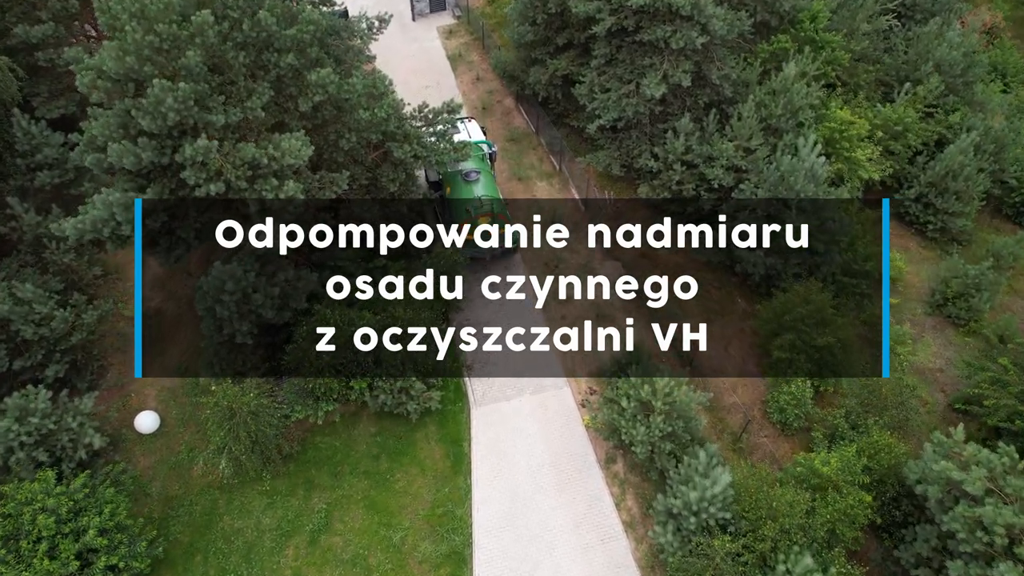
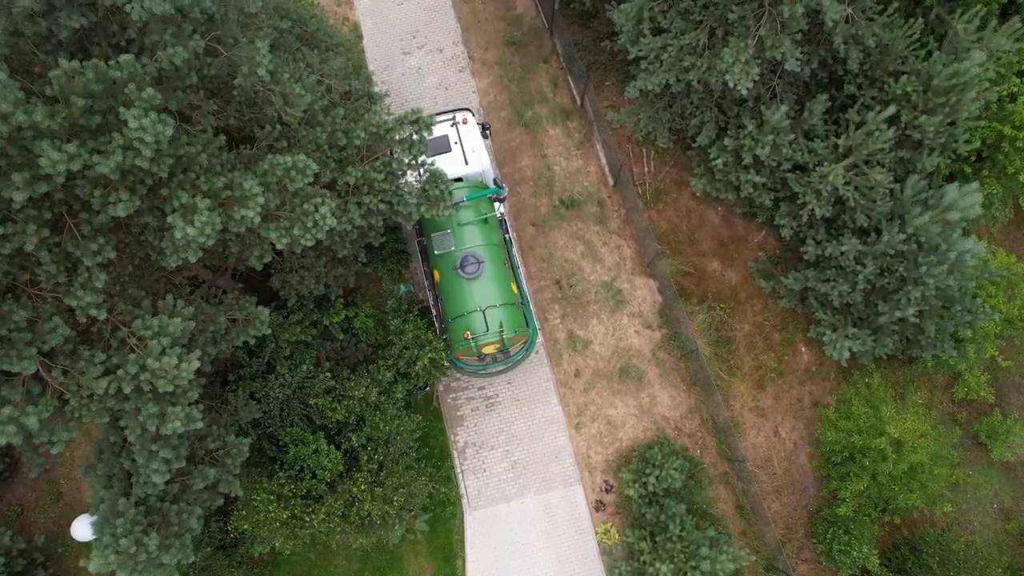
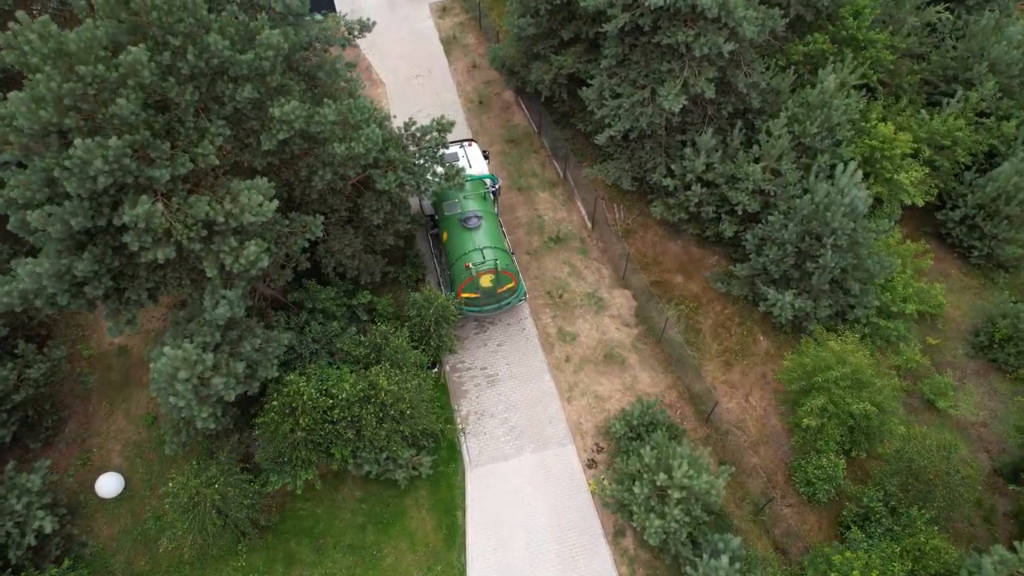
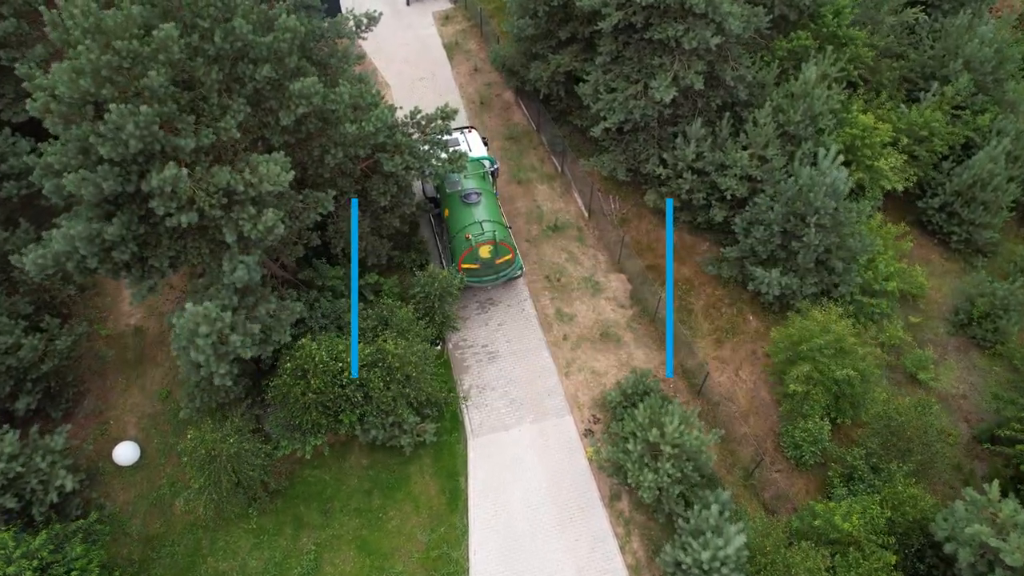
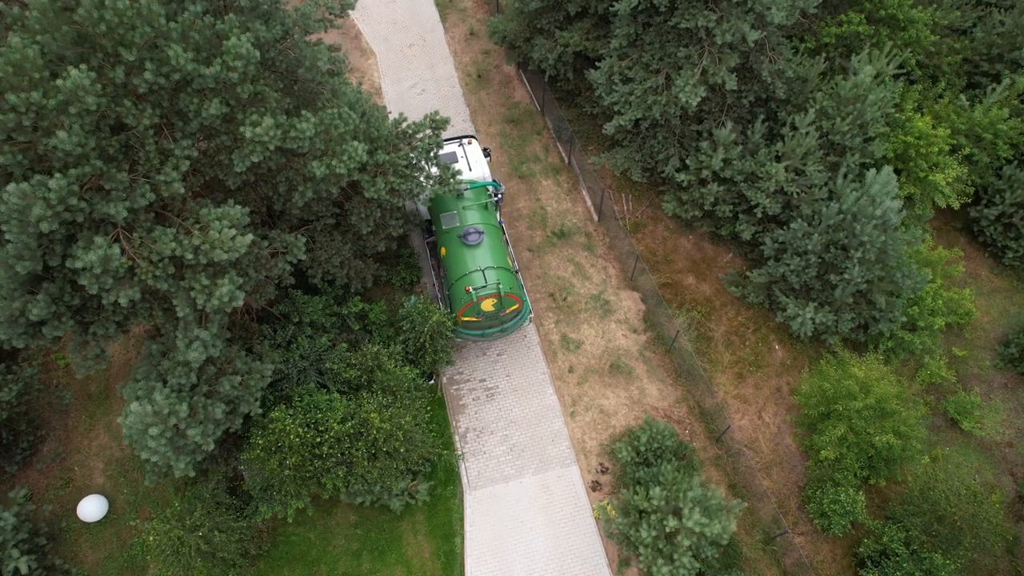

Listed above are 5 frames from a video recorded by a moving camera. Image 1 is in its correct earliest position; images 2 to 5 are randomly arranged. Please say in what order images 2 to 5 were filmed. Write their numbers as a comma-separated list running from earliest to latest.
4, 3, 5, 2
